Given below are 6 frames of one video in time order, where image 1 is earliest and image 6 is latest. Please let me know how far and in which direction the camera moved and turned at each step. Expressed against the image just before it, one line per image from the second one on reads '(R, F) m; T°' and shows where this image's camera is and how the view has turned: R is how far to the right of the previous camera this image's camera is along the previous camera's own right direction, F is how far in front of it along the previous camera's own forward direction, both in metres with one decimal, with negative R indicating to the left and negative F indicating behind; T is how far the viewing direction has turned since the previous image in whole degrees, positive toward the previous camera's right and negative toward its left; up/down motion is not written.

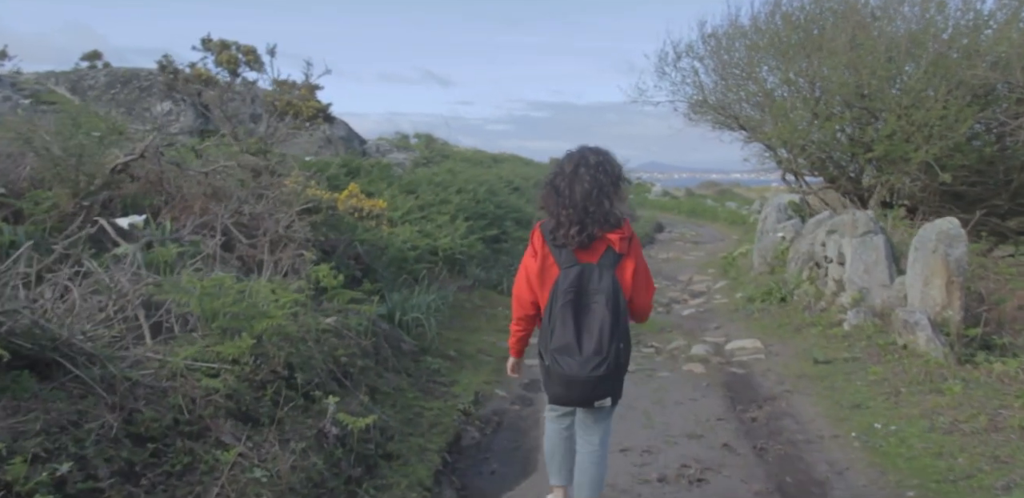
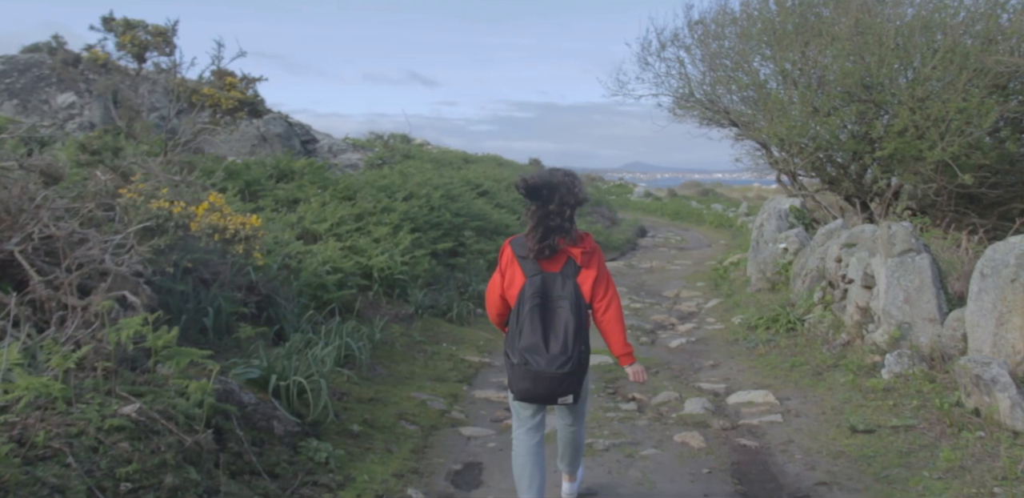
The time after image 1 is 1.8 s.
(+0.3, +1.8) m; +1°
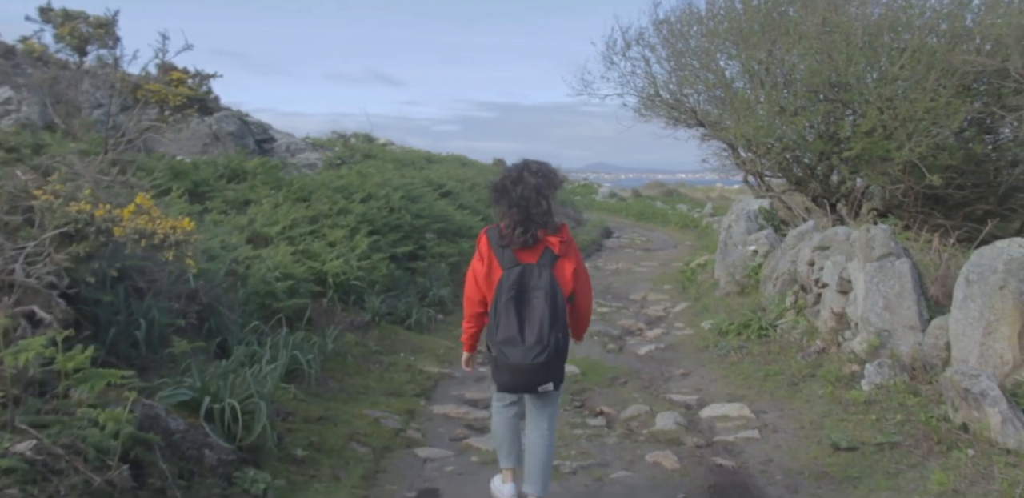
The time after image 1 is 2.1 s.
(0.0, +0.4) m; +2°
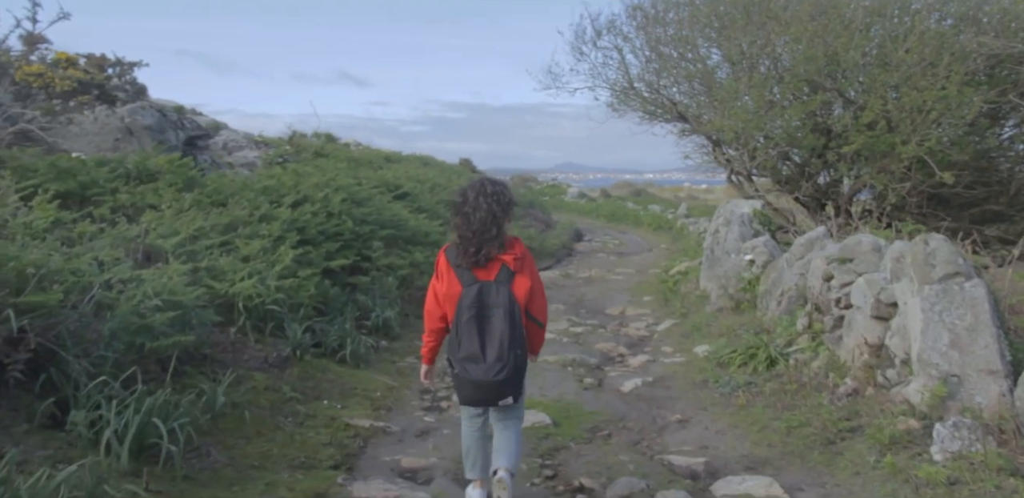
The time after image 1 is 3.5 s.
(+0.1, +1.5) m; +2°
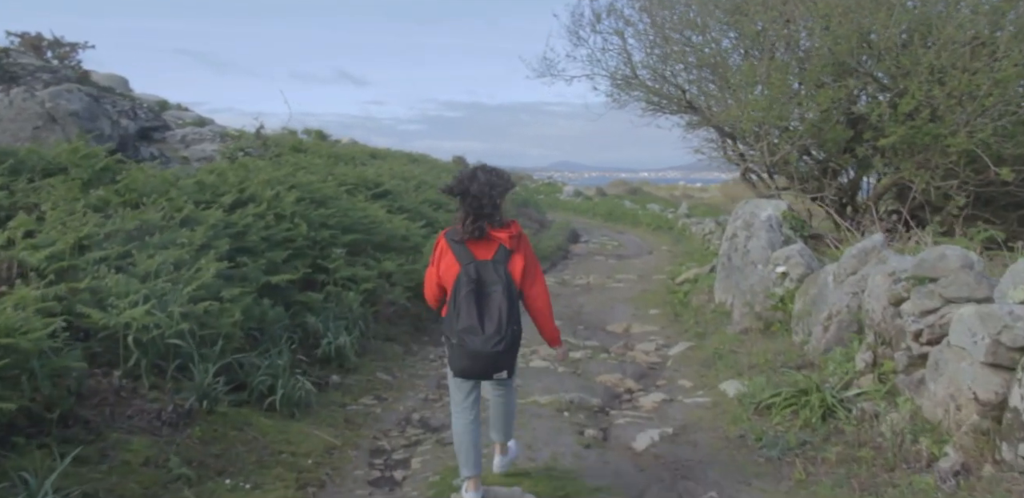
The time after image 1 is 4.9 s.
(+0.1, +1.6) m; 0°
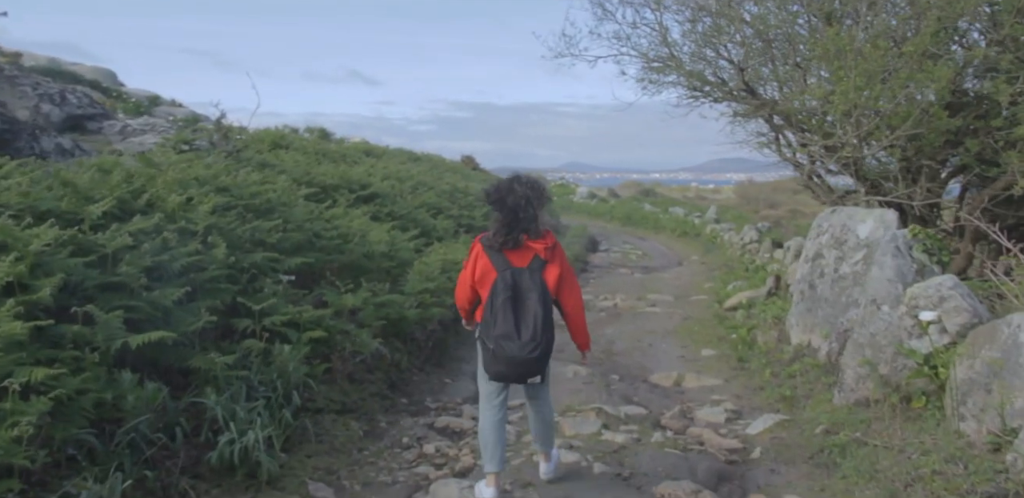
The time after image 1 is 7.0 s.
(0.0, +2.6) m; -1°
